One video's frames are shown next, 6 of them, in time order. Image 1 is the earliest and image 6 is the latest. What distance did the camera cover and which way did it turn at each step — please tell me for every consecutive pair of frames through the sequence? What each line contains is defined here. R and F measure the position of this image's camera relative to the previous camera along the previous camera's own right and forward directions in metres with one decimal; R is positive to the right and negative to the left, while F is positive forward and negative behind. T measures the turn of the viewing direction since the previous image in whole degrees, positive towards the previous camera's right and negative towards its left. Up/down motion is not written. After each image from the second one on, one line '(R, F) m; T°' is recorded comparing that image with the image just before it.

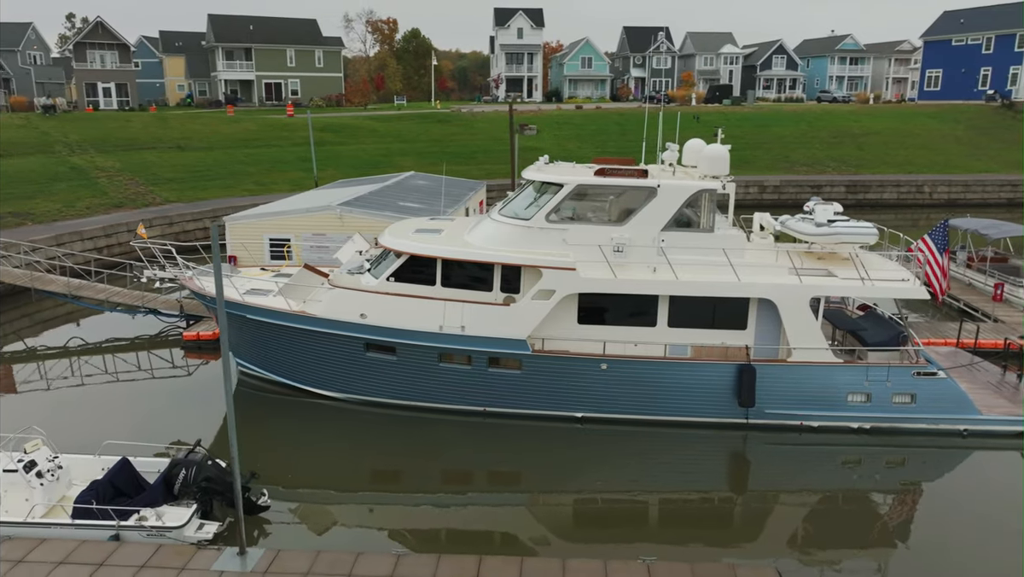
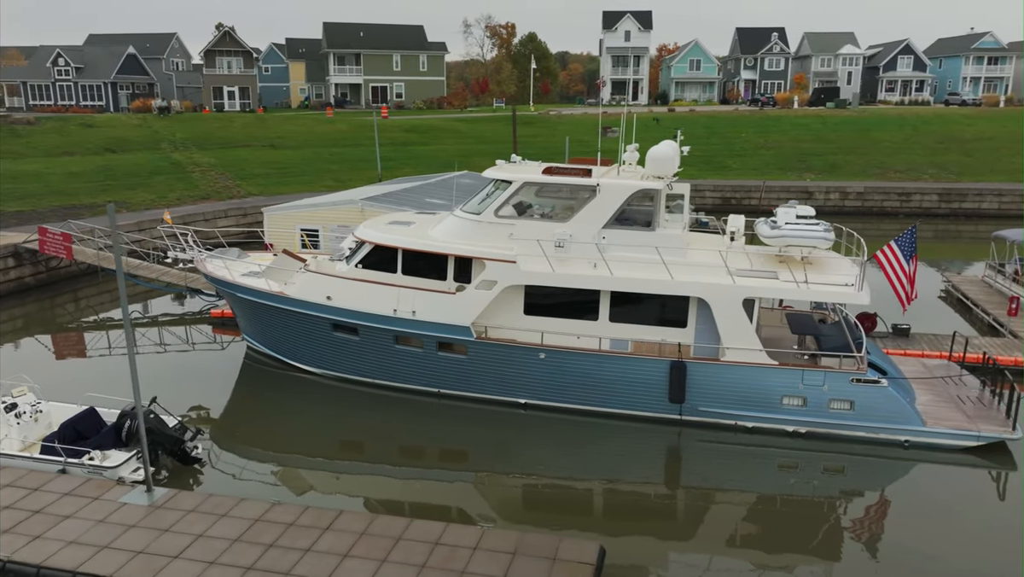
(+2.2, -0.4) m; -9°
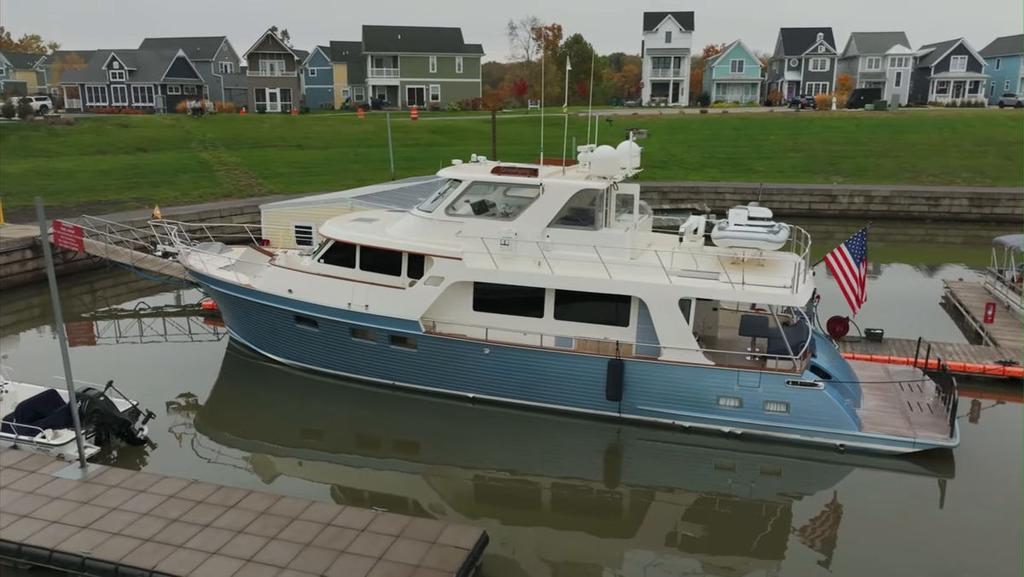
(+1.3, -0.2) m; -4°
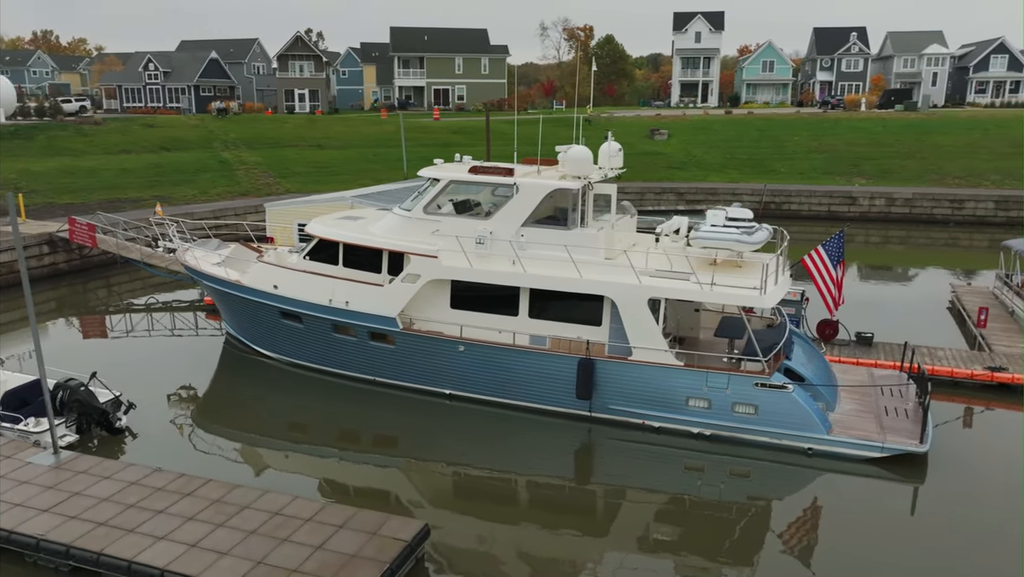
(+0.7, -0.1) m; -3°
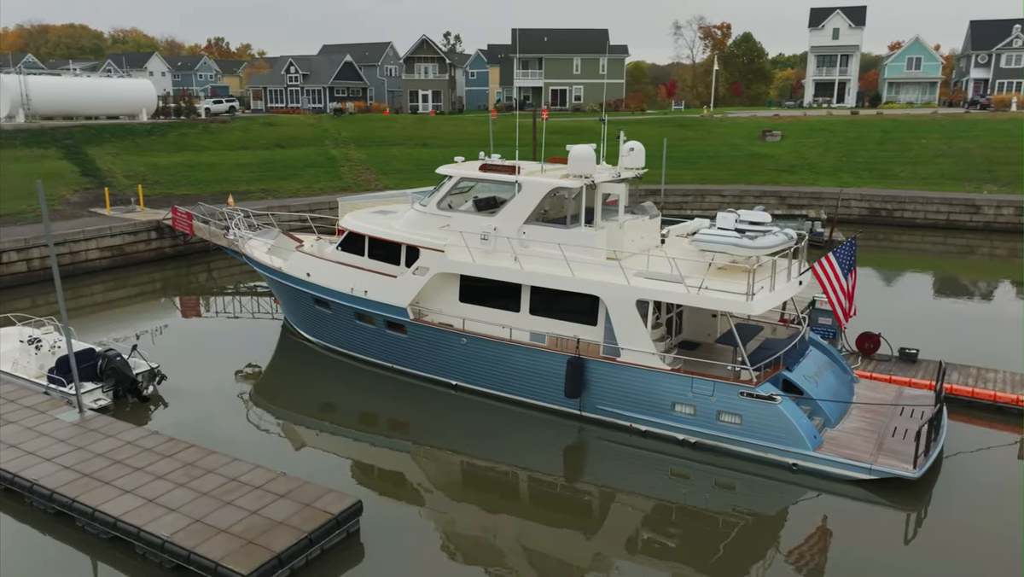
(+1.7, 0.0) m; -10°
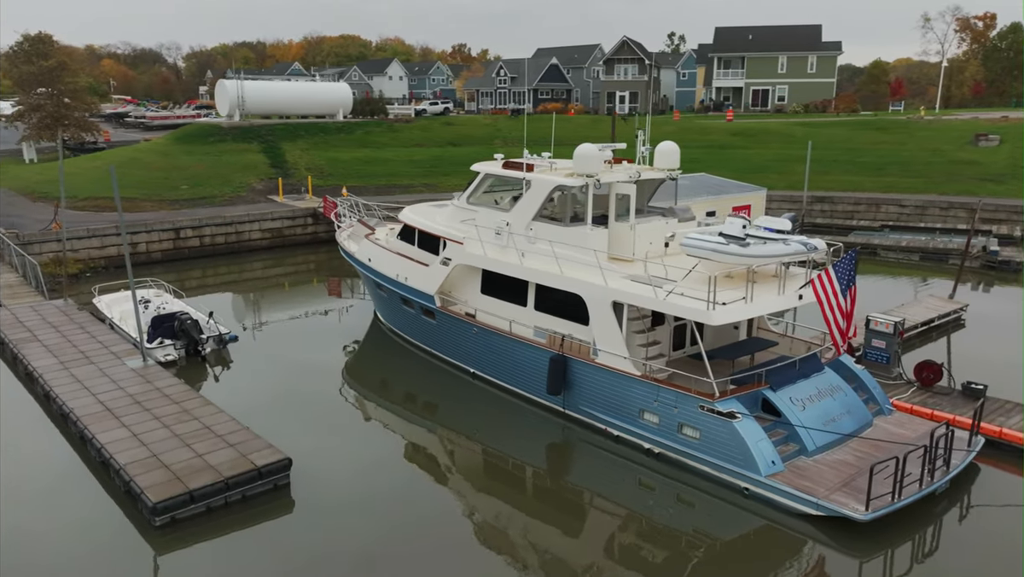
(+2.8, +0.2) m; -17°
